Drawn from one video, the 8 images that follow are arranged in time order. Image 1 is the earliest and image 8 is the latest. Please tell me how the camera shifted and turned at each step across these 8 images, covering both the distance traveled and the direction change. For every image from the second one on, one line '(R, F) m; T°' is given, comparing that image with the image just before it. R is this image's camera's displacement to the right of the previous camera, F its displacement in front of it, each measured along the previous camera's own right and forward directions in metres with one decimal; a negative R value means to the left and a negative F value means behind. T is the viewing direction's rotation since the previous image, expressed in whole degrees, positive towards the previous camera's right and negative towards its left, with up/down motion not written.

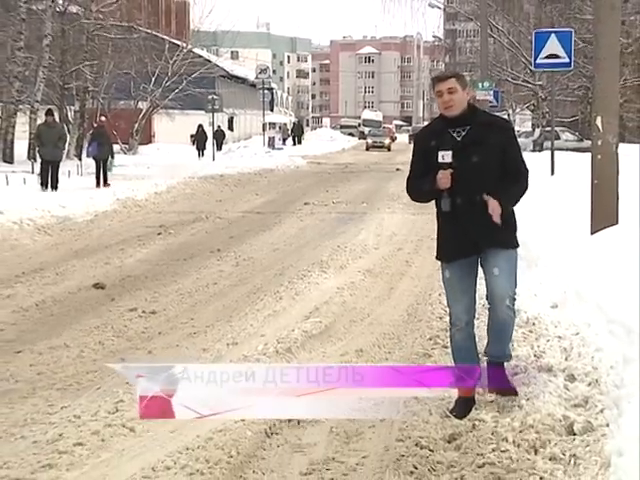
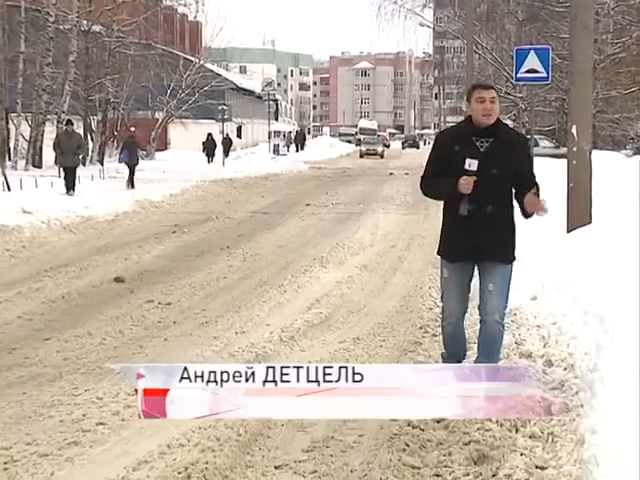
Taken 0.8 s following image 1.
(0.0, -0.5) m; 0°
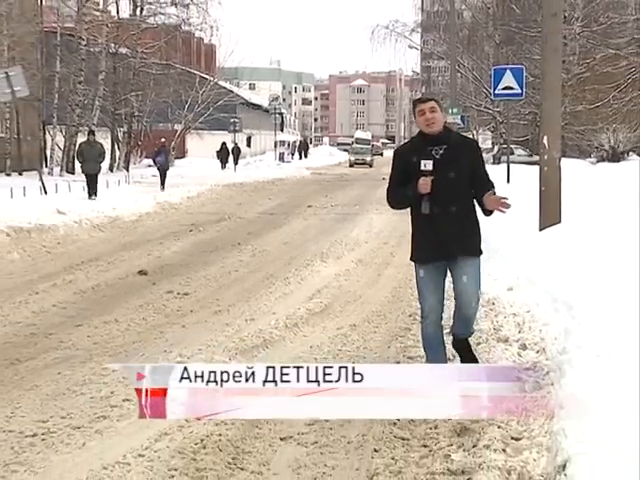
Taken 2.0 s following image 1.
(0.0, -0.6) m; 0°
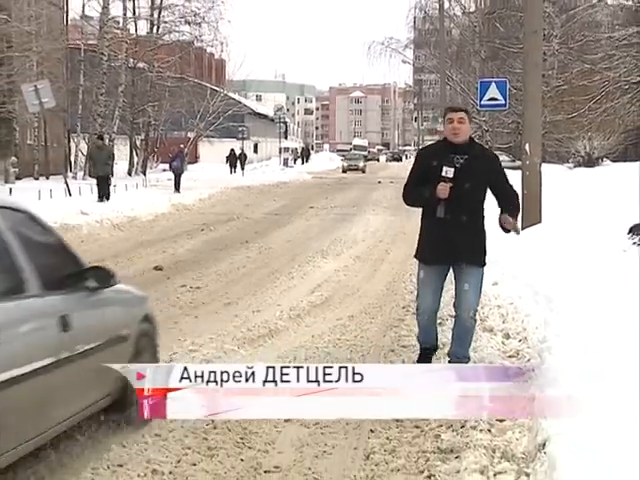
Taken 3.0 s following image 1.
(0.0, -0.5) m; 0°
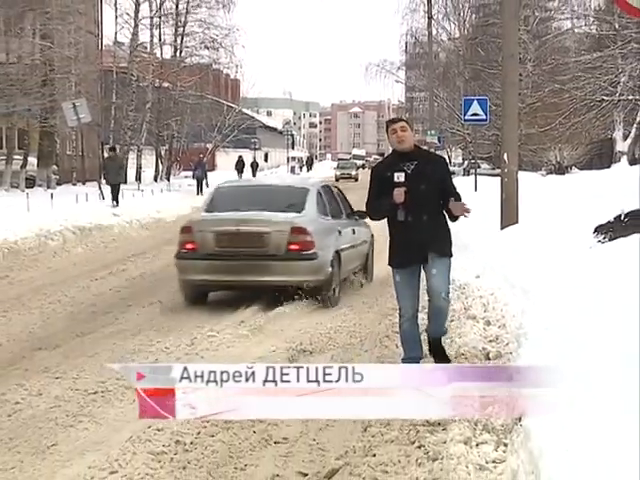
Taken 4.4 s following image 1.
(0.0, -0.8) m; 0°
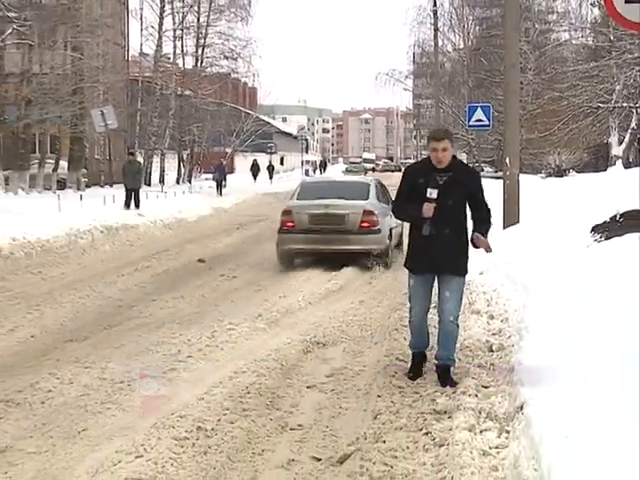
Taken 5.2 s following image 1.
(0.0, -0.4) m; -1°
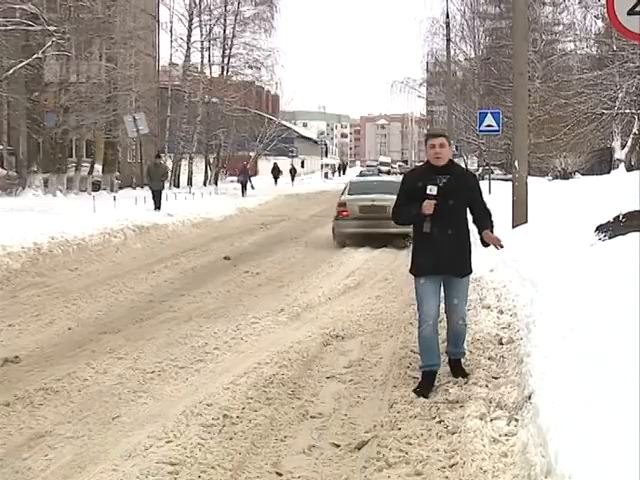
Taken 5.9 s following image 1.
(0.0, -0.4) m; -1°
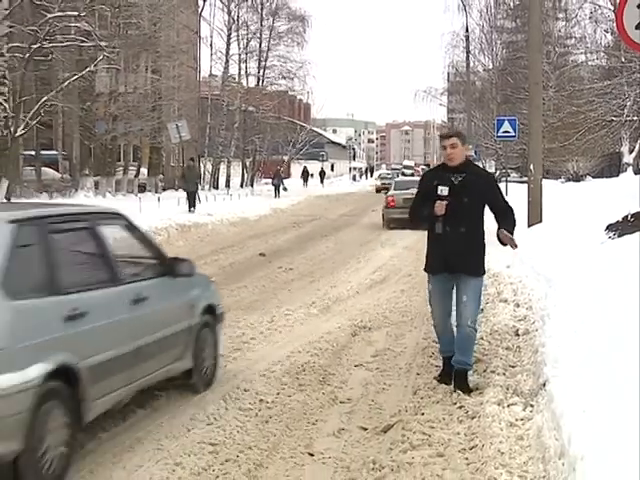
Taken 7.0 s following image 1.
(-0.1, -0.6) m; -1°
